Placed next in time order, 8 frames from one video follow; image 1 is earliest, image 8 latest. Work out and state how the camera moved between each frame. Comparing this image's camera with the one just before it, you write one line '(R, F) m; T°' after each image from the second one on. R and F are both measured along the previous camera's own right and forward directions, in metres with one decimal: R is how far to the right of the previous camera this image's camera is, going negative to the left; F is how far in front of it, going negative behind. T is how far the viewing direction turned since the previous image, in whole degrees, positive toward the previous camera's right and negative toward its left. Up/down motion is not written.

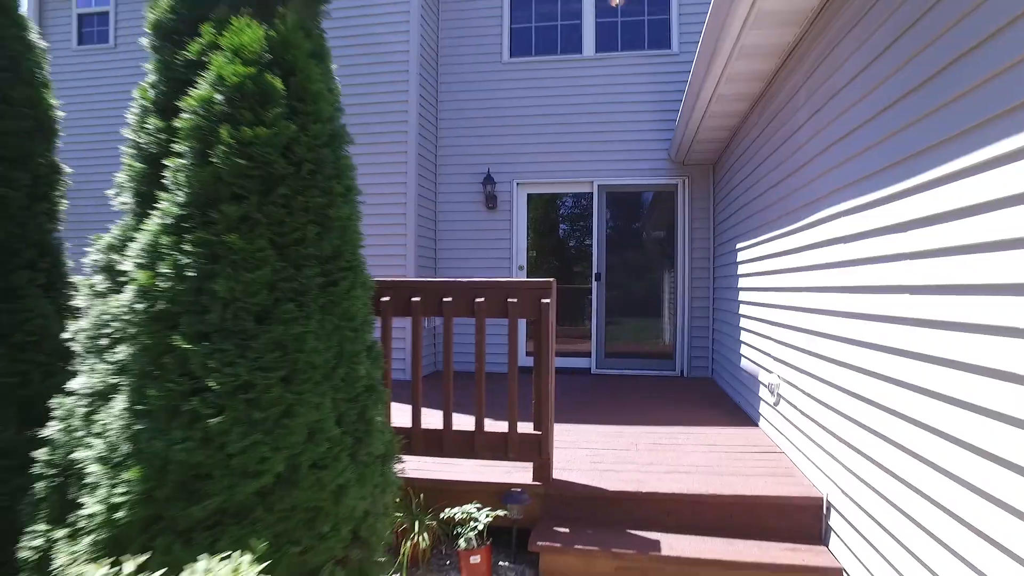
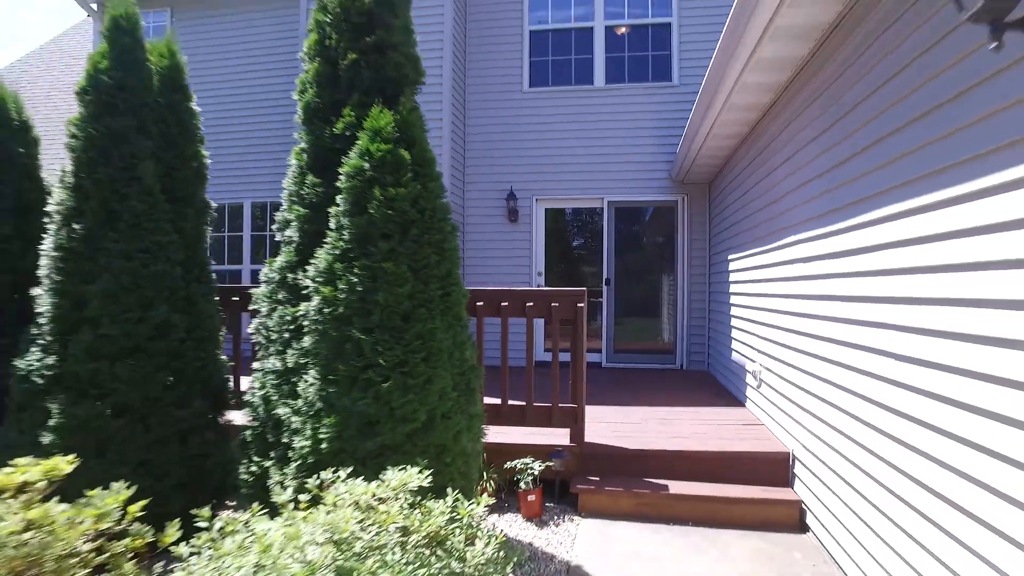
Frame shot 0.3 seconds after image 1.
(-0.3, -0.7) m; 0°
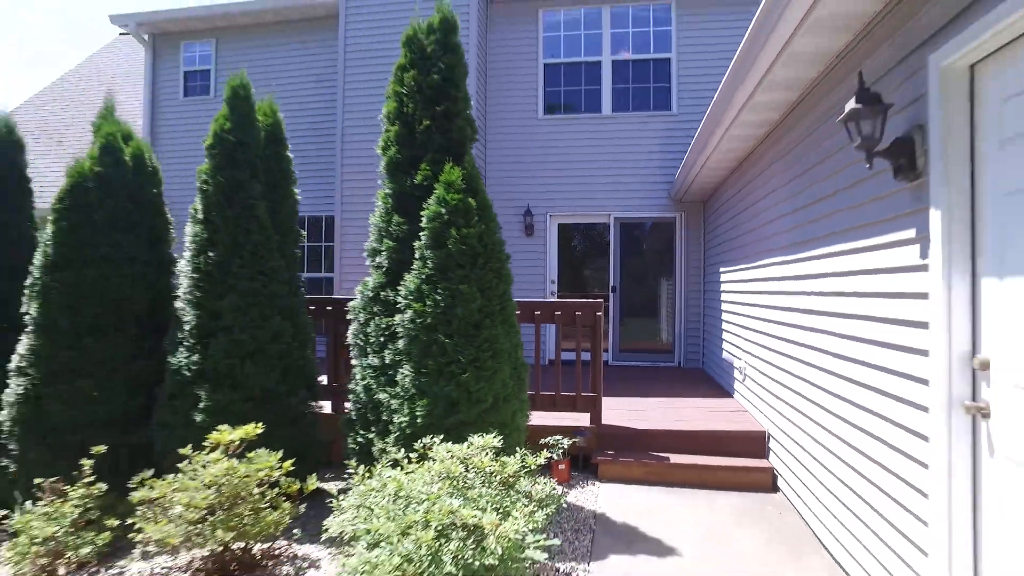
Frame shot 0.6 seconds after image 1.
(-0.3, -0.8) m; 0°
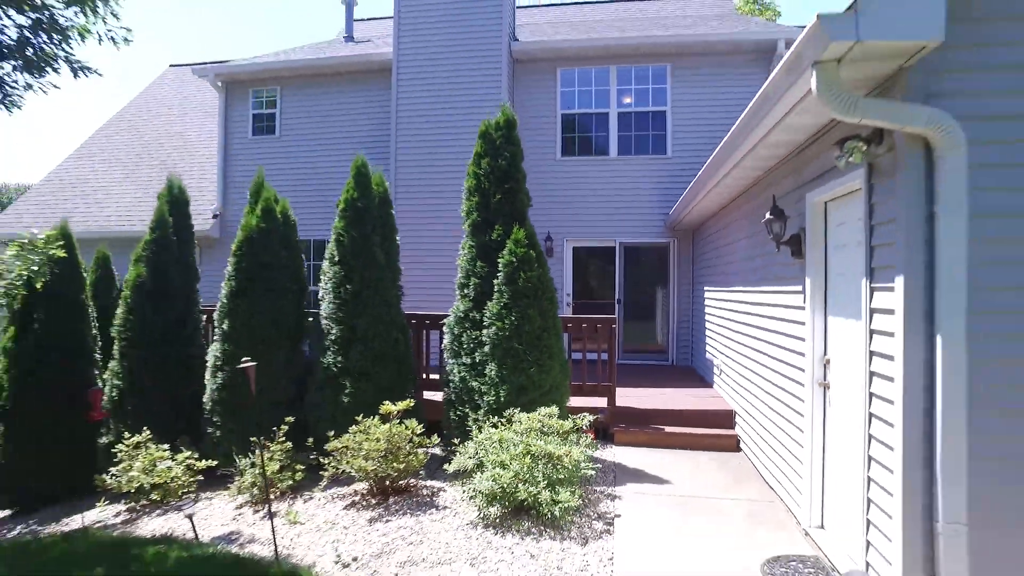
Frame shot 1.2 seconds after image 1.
(-0.5, -1.5) m; +1°
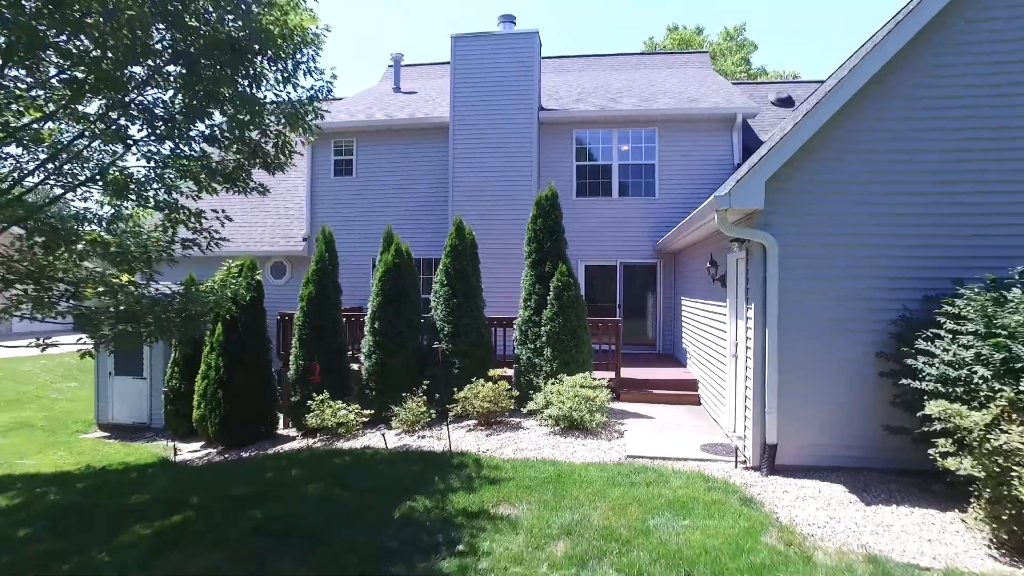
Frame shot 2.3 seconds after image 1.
(-0.8, -2.8) m; +1°
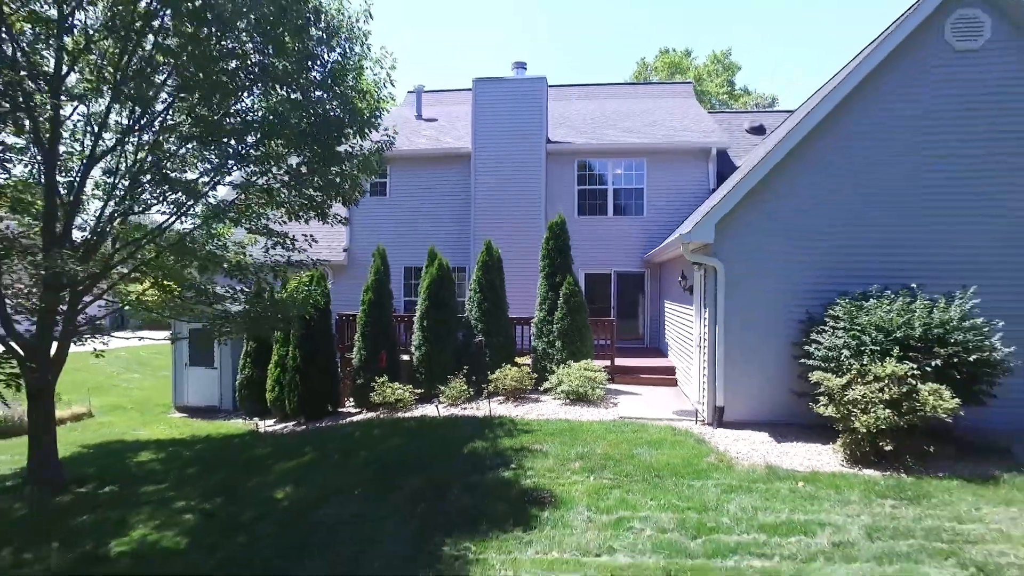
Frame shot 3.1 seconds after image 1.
(-0.5, -2.1) m; +1°
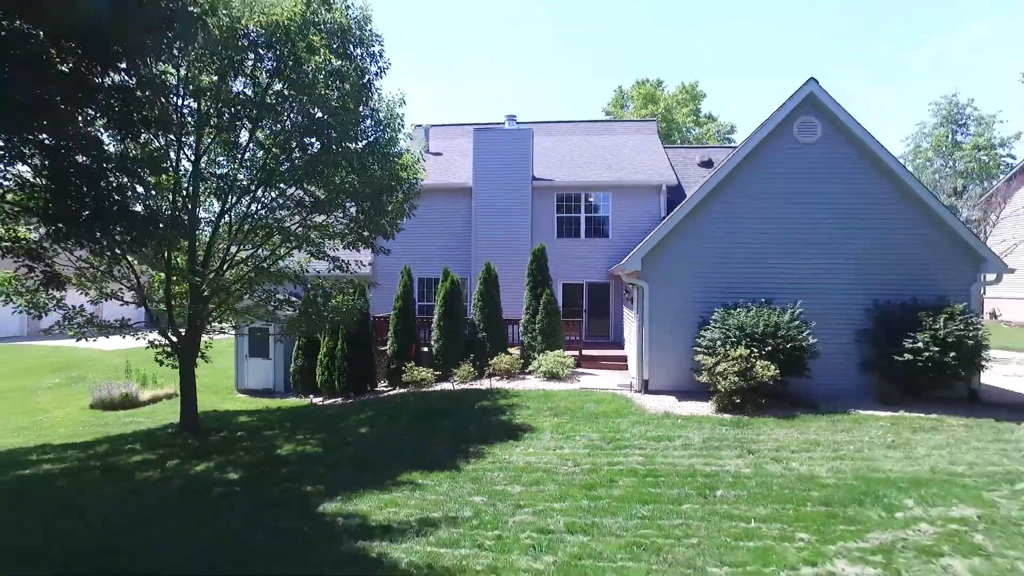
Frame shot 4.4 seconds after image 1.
(-0.1, -3.4) m; +1°
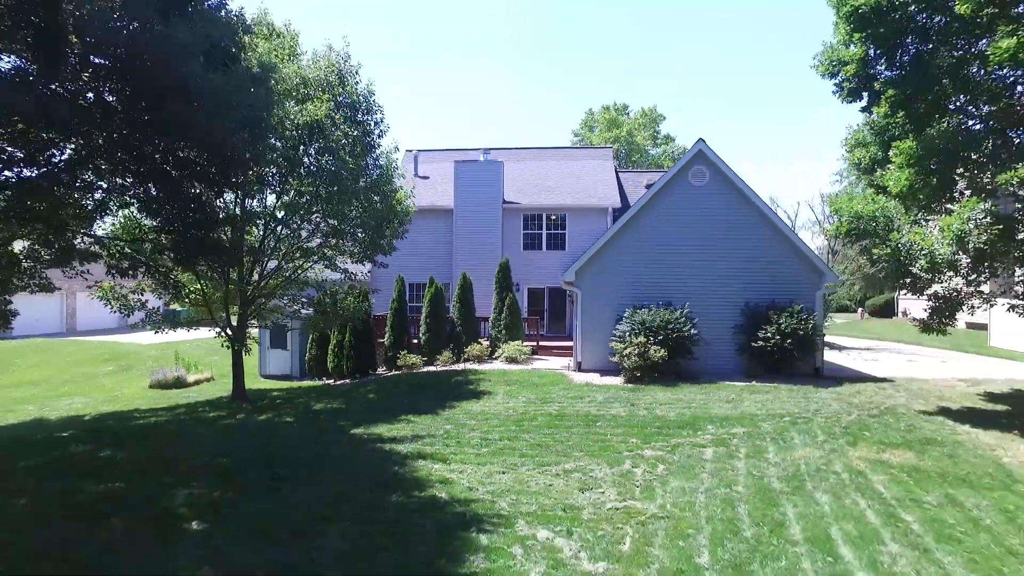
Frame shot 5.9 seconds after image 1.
(+0.6, -3.5) m; +1°
